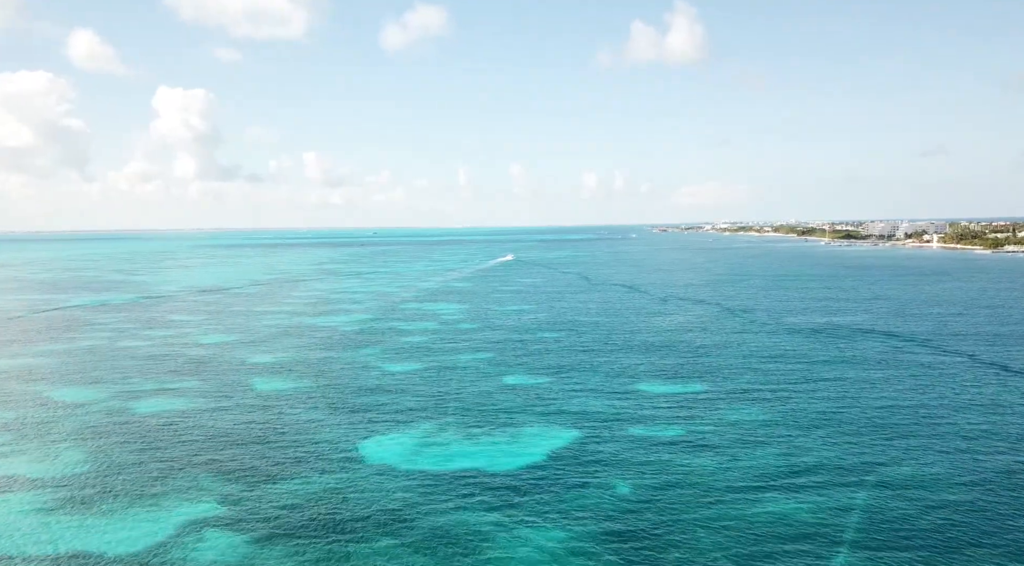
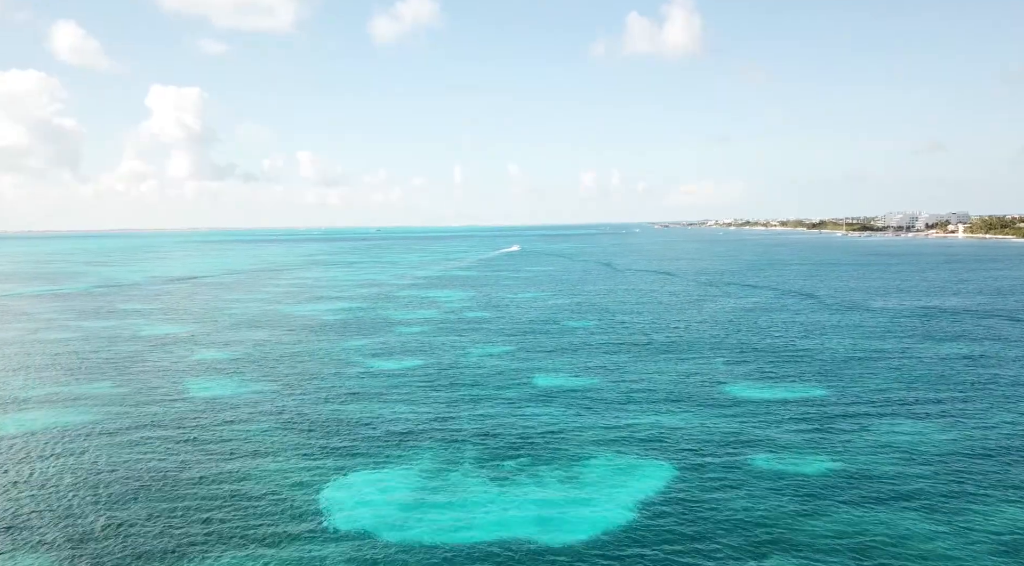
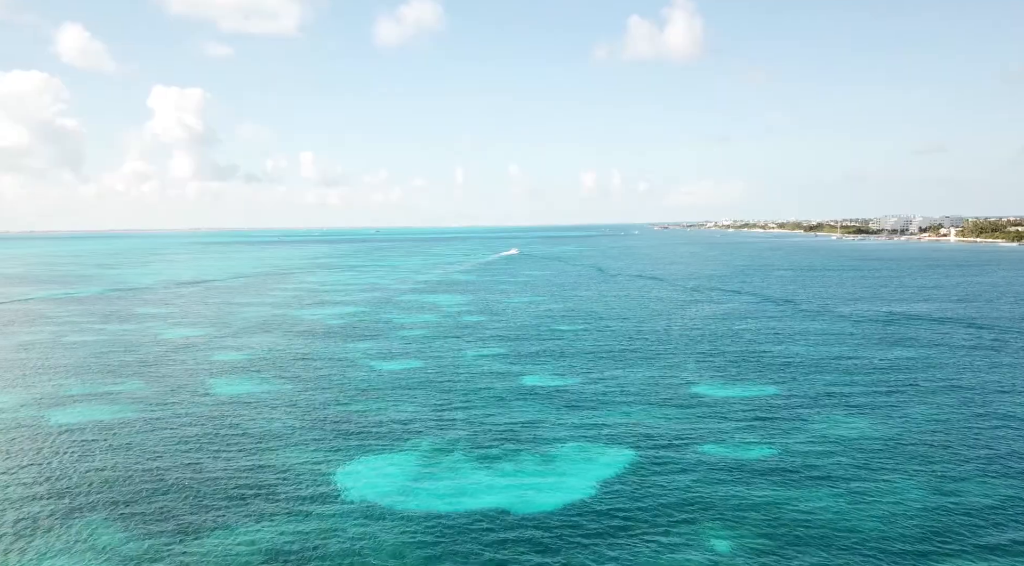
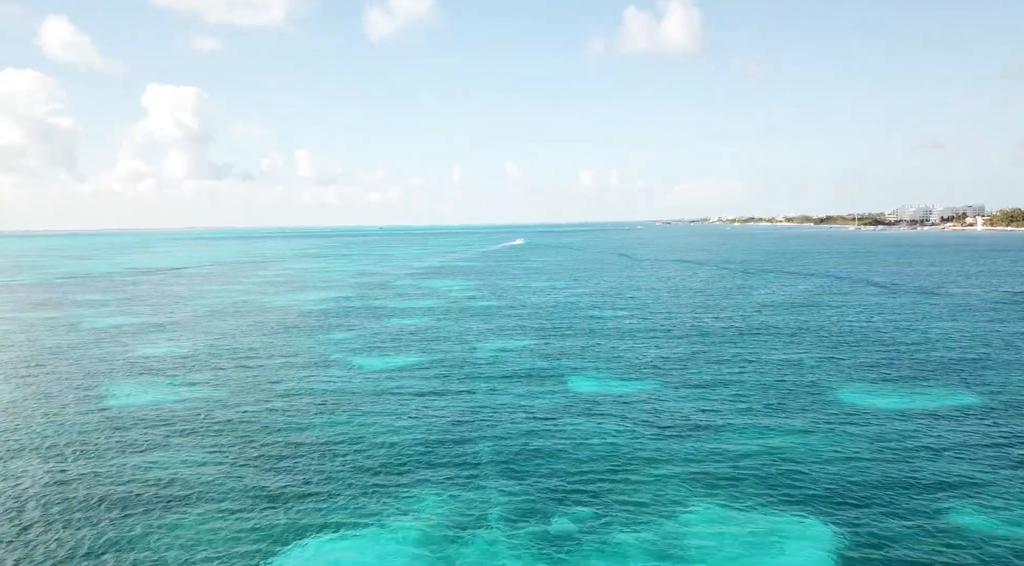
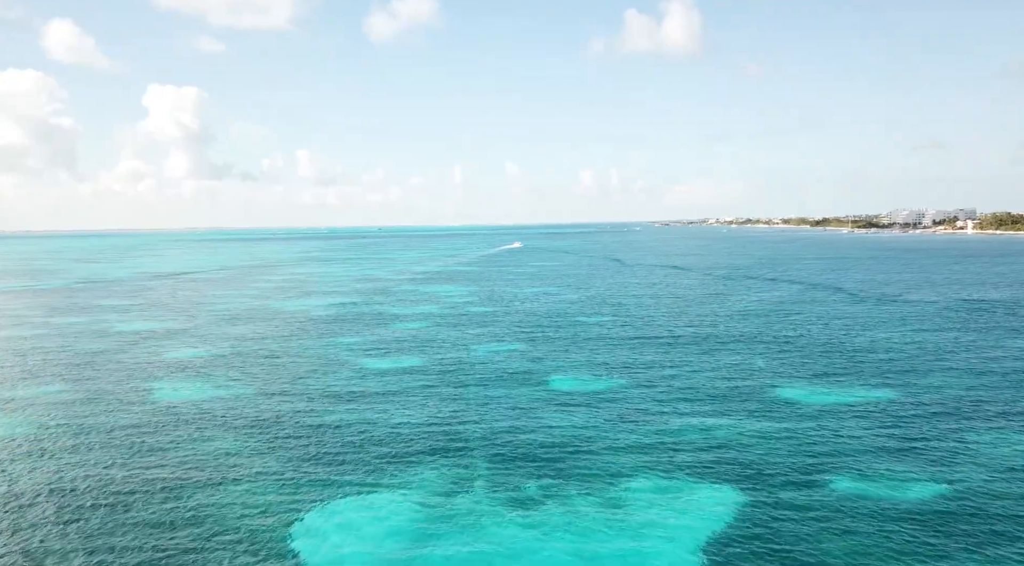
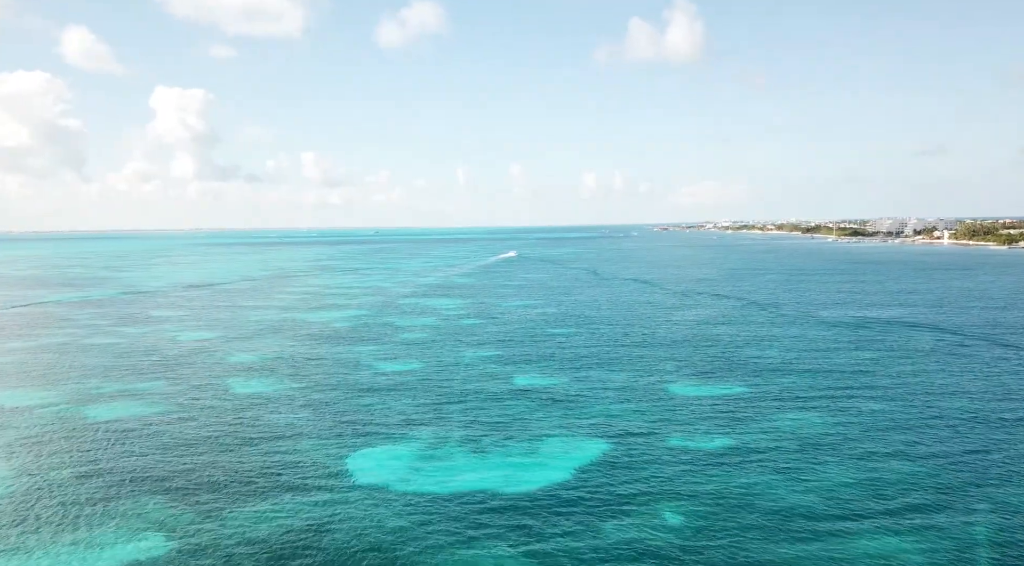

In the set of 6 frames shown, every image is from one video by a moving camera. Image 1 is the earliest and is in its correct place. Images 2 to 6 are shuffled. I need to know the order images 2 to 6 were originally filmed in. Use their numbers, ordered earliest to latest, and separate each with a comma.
6, 3, 2, 5, 4
